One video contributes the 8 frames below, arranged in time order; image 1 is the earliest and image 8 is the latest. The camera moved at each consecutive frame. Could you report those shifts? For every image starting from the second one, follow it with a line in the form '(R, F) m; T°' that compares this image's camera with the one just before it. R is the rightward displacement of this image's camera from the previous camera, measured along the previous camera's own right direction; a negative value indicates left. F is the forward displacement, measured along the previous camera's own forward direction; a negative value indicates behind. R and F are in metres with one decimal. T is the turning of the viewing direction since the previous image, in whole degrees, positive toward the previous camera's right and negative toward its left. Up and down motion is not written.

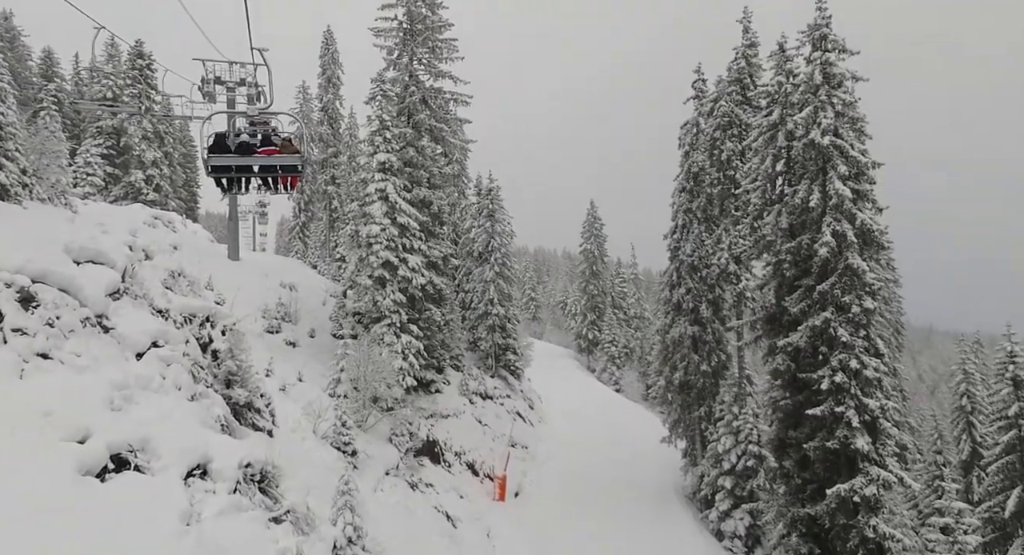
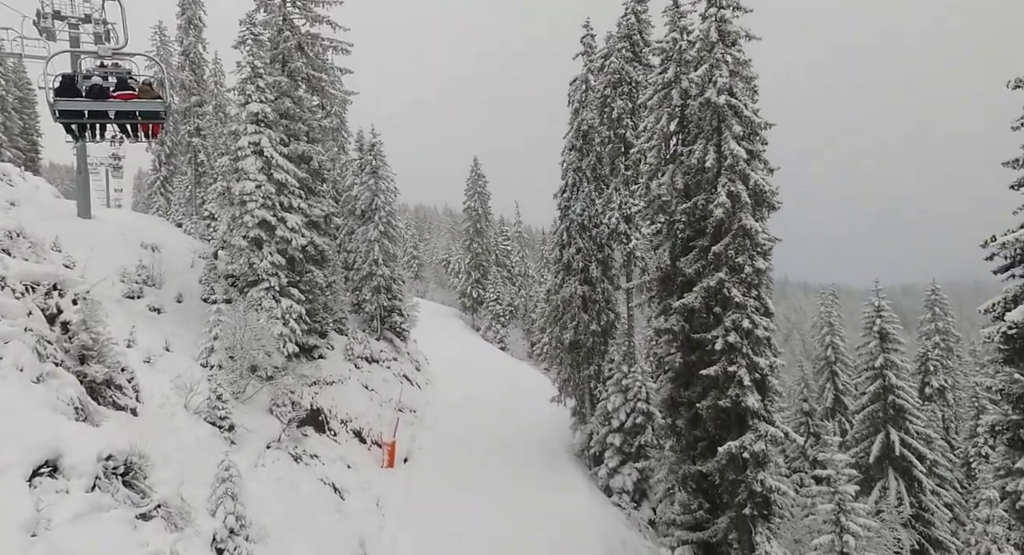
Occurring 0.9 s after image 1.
(-0.4, +0.9) m; +8°
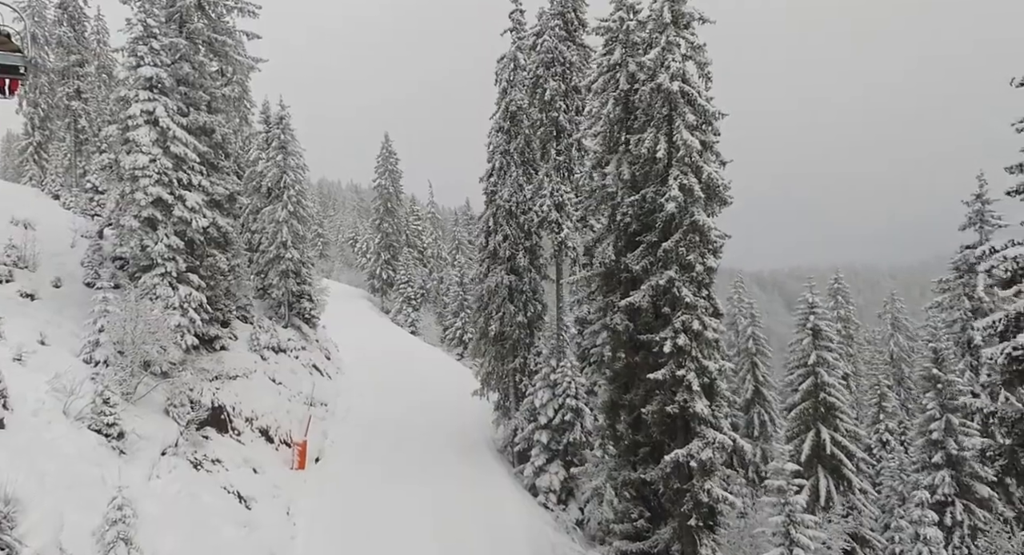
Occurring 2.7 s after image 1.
(-0.9, +1.9) m; +7°
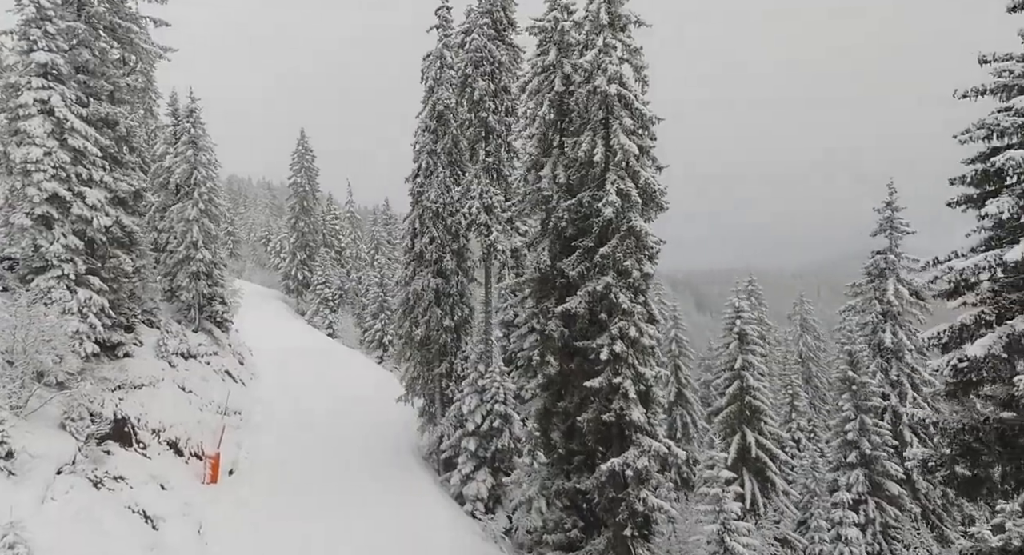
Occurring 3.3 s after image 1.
(-0.5, +0.6) m; +6°
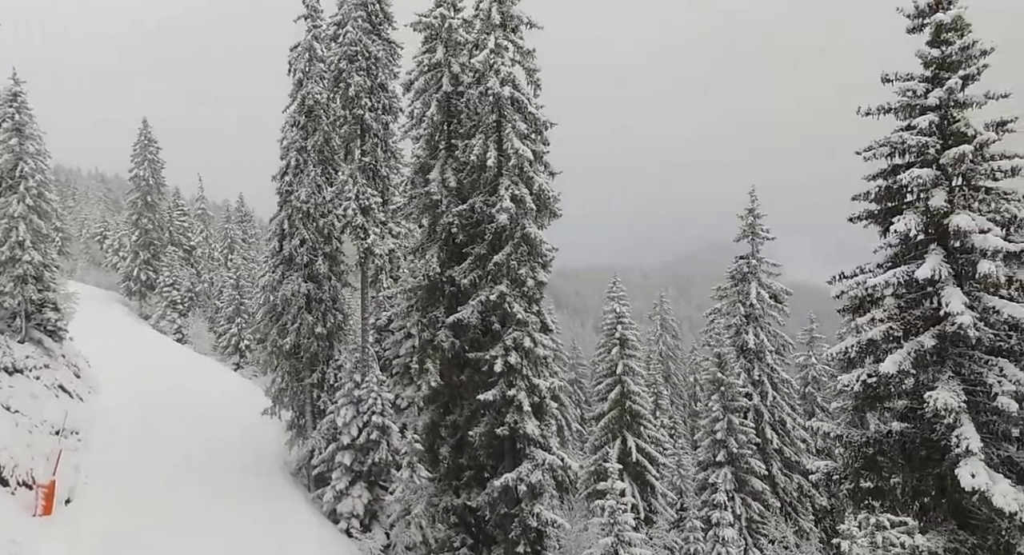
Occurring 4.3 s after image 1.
(-0.8, +0.9) m; +10°
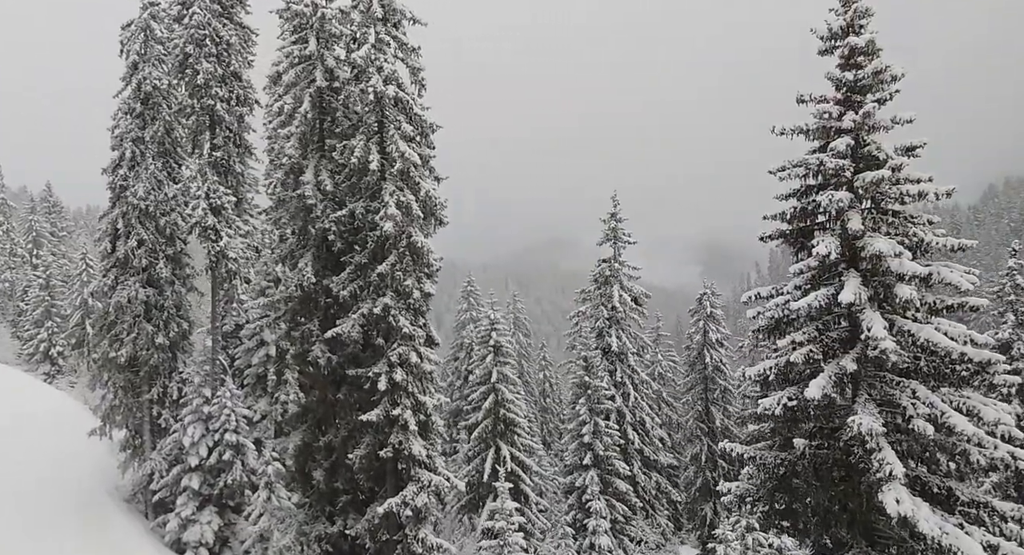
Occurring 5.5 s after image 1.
(-1.2, +1.1) m; +11°
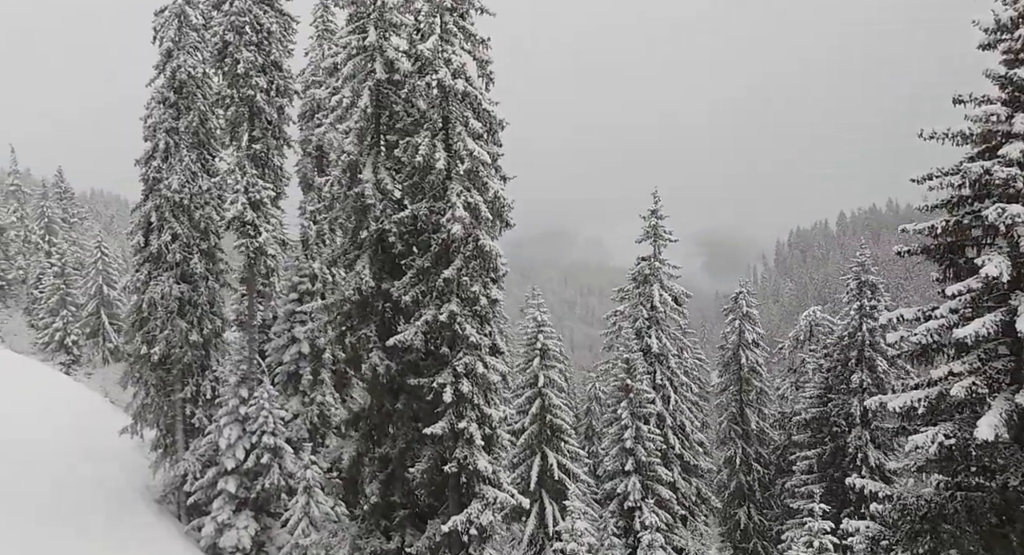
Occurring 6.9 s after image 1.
(-1.5, +0.9) m; 0°
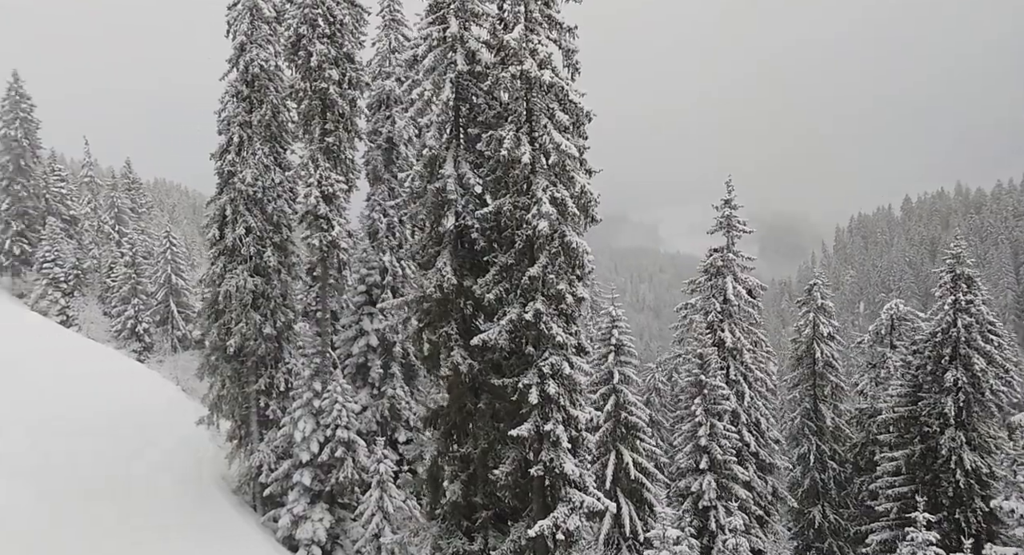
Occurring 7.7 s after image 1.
(-0.7, +0.5) m; -3°
